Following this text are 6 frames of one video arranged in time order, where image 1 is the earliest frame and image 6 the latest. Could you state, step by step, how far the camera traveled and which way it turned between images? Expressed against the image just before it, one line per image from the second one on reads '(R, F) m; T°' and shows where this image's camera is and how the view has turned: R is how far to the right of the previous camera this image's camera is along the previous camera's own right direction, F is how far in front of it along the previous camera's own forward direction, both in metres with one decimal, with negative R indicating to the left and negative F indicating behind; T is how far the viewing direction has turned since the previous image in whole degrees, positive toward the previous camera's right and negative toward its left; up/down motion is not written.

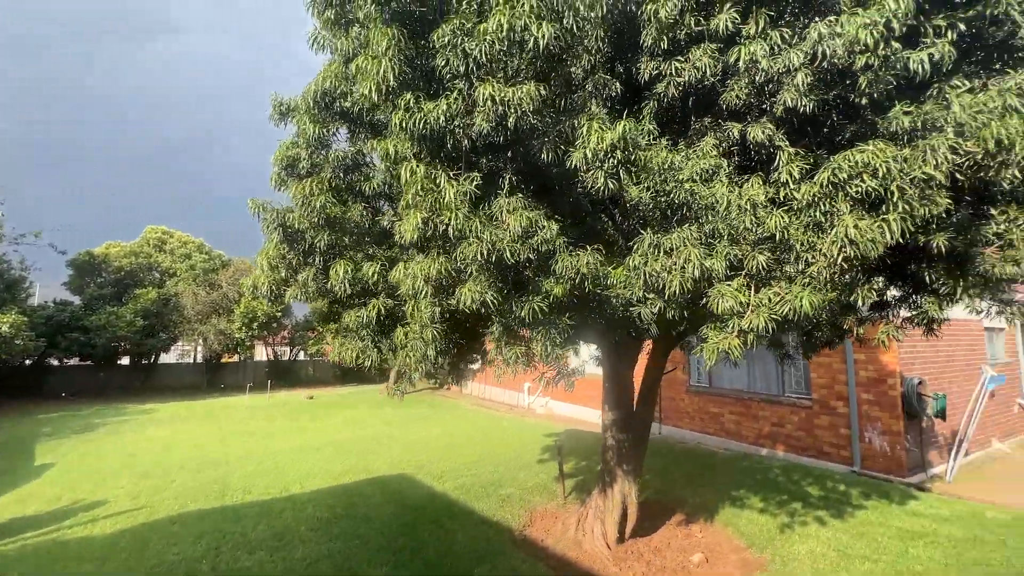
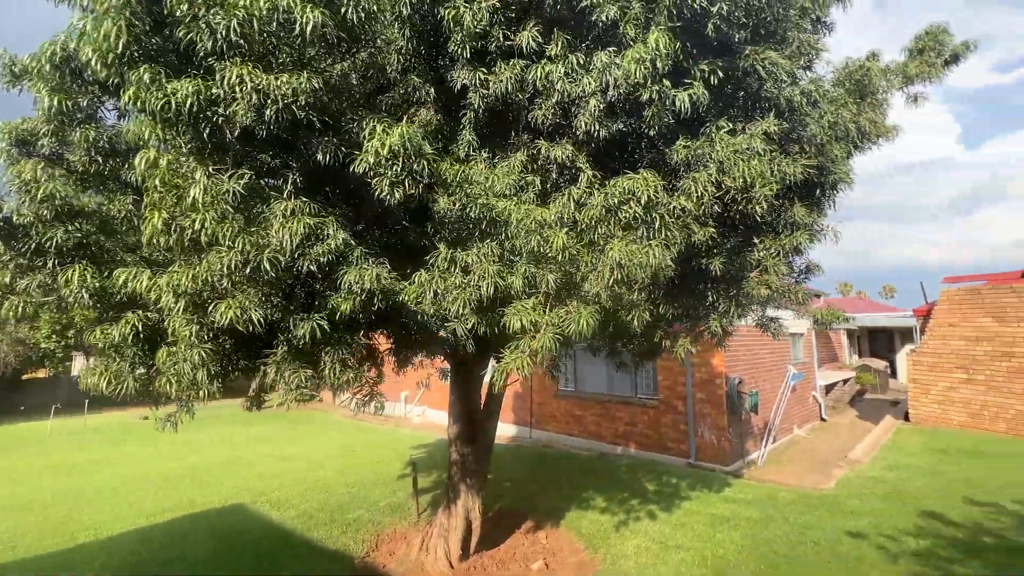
(+0.5, +0.1) m; +14°
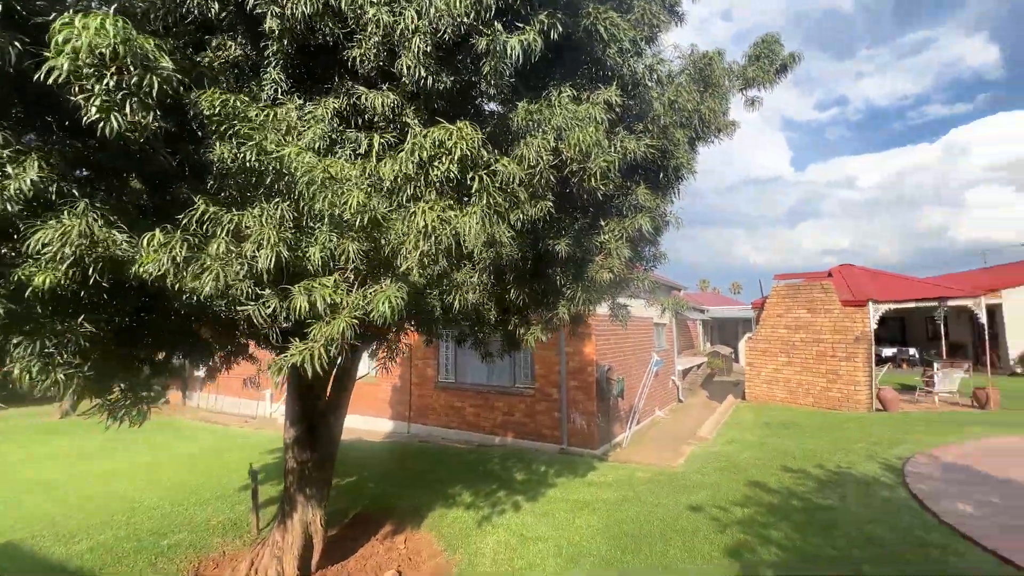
(+0.4, +0.3) m; +13°
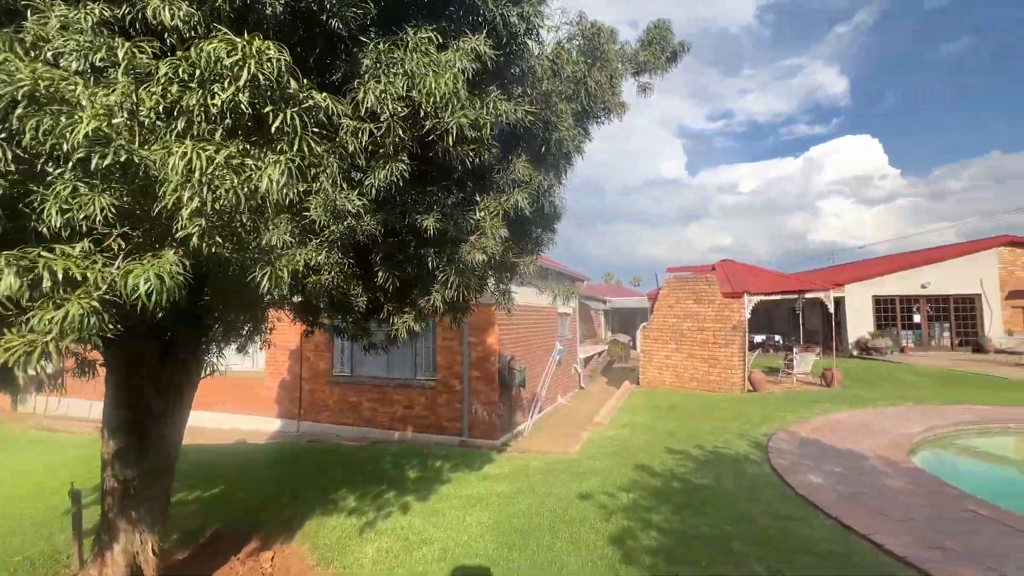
(+0.3, +0.3) m; +11°
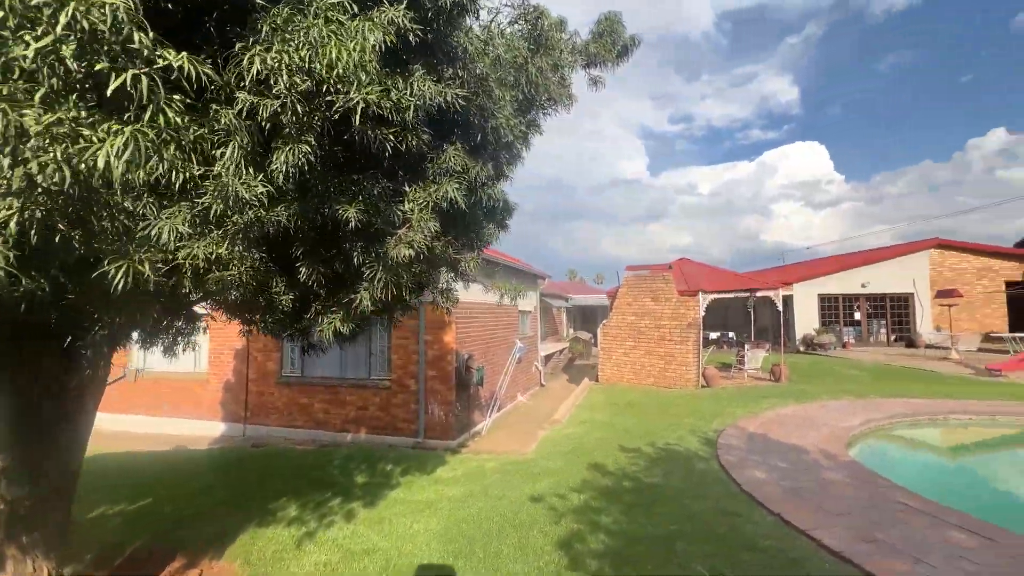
(+0.2, +0.2) m; +4°
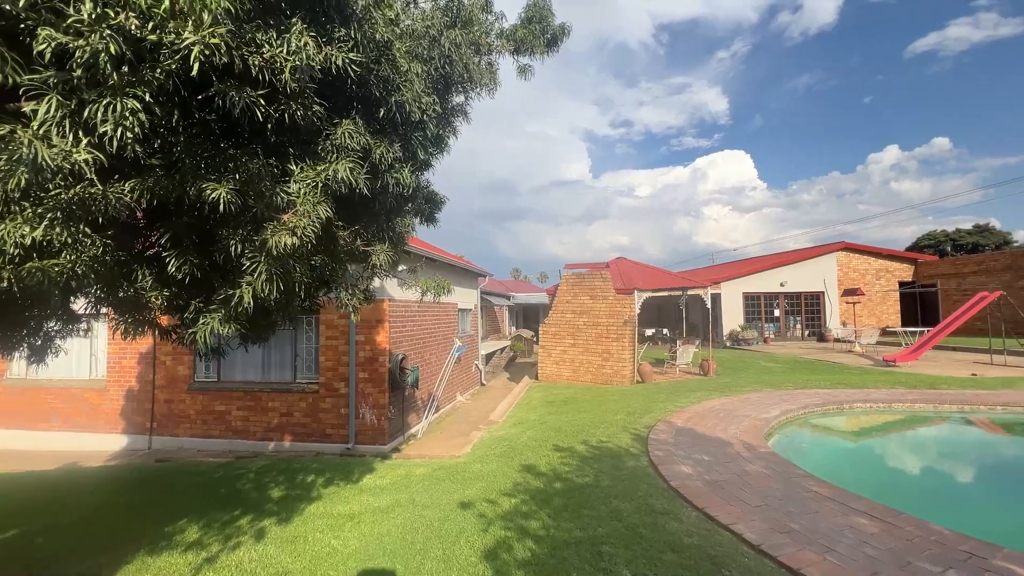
(+0.2, +0.2) m; +7°
